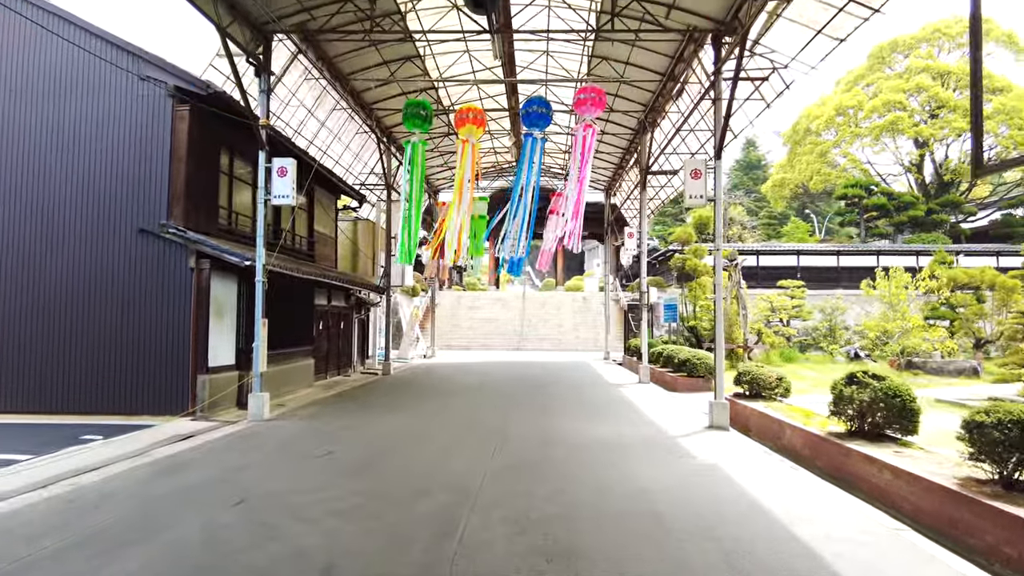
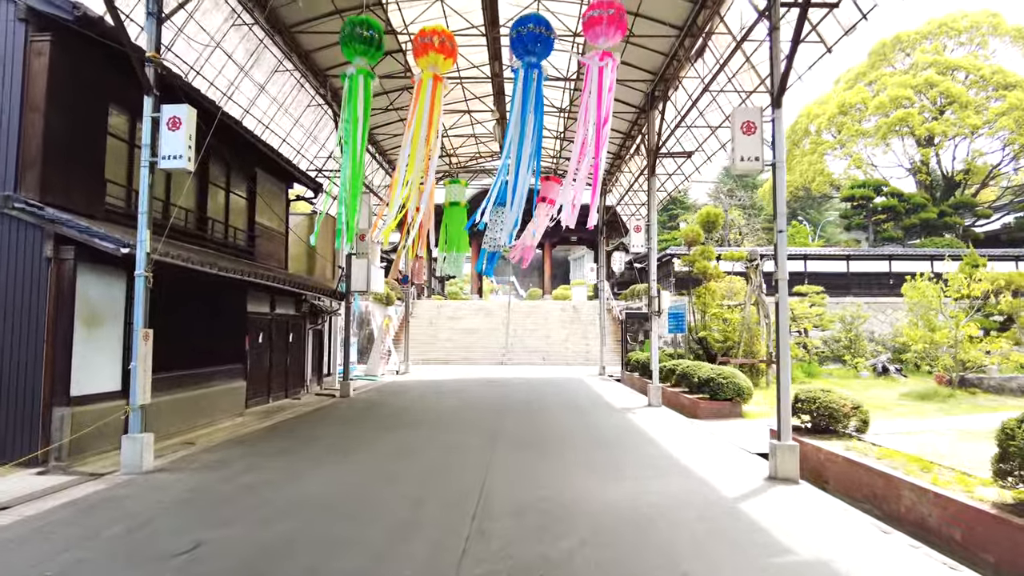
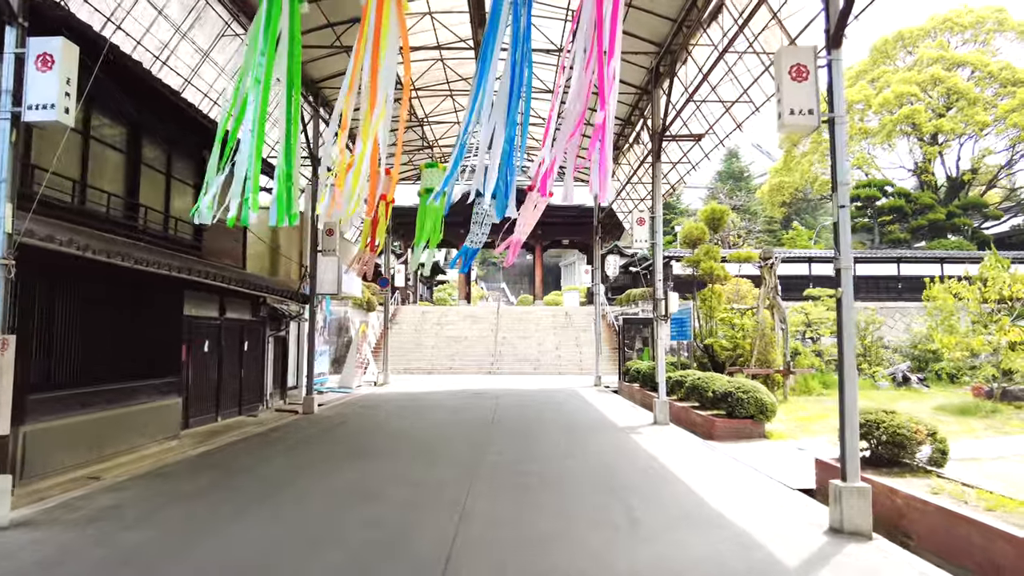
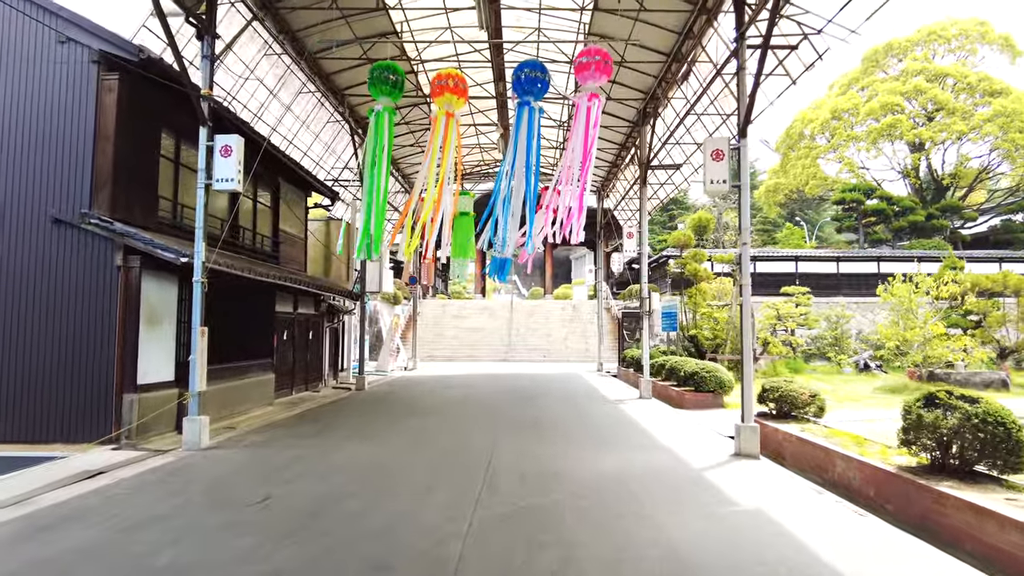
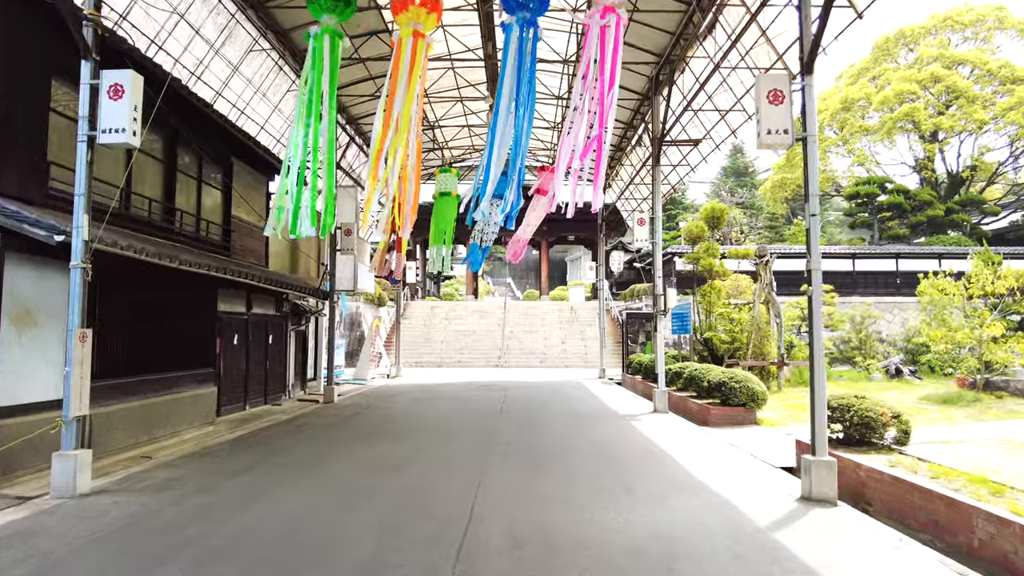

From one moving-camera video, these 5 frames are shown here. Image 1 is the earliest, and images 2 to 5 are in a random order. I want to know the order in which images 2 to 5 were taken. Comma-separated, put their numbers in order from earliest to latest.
4, 2, 5, 3
